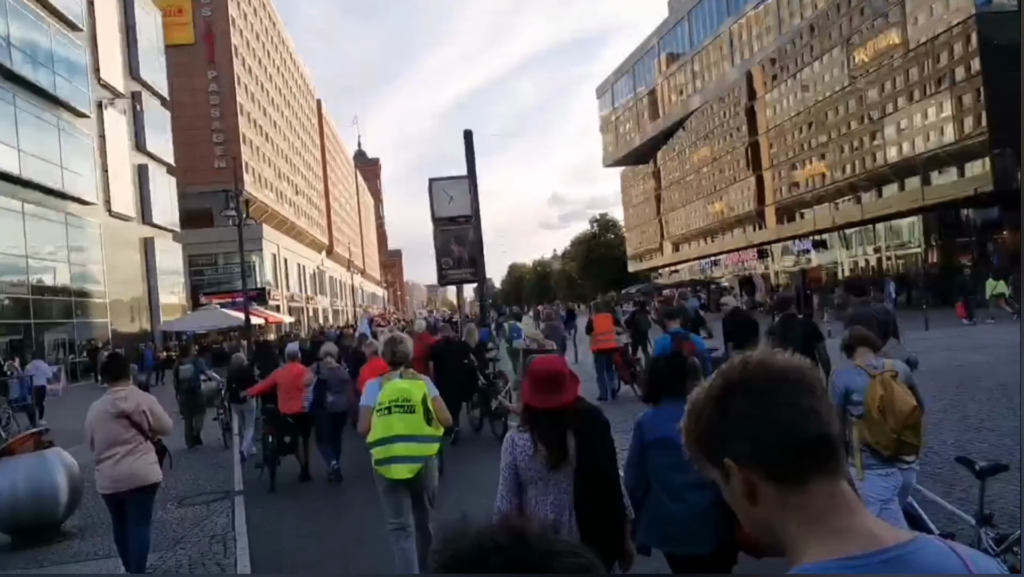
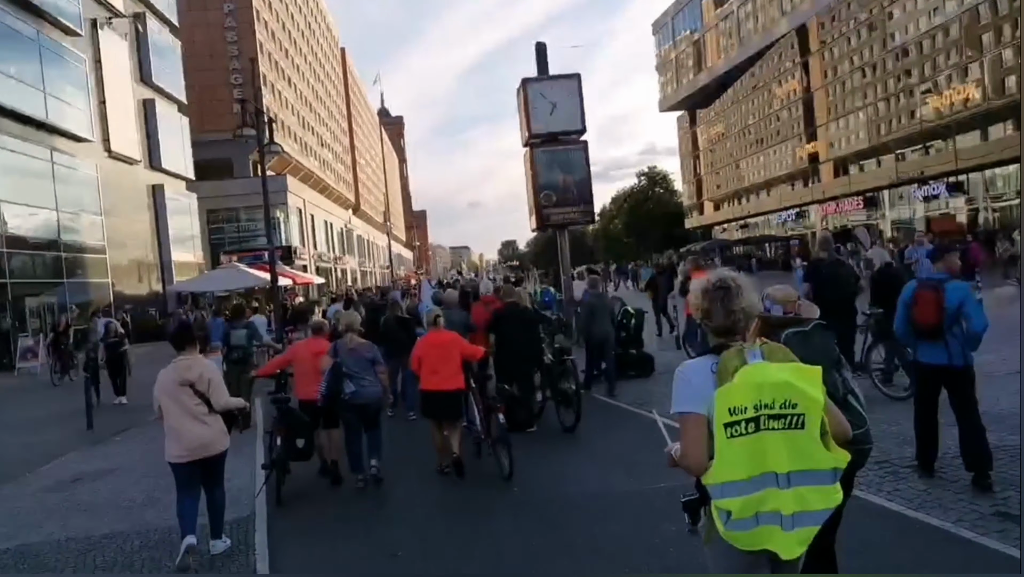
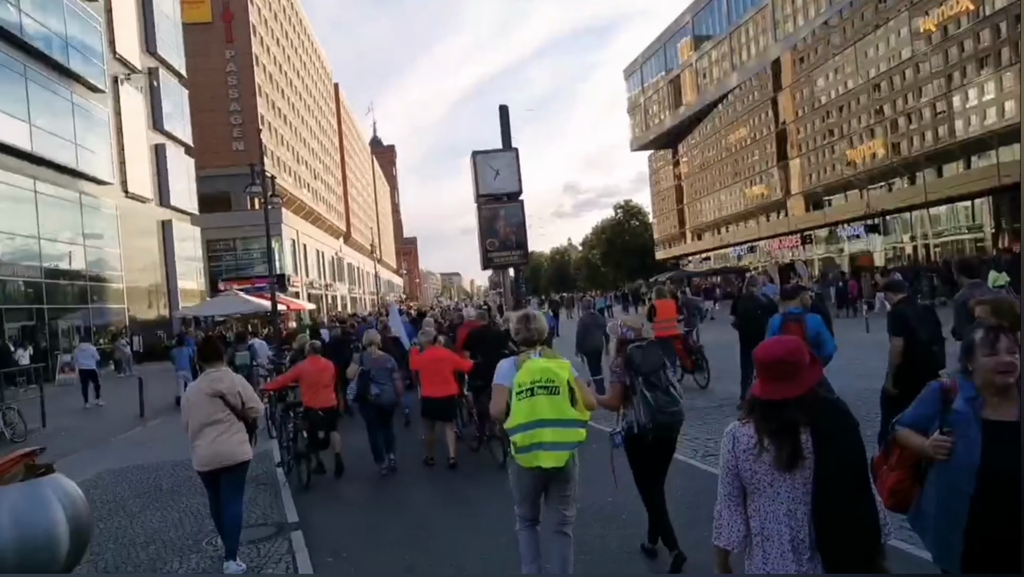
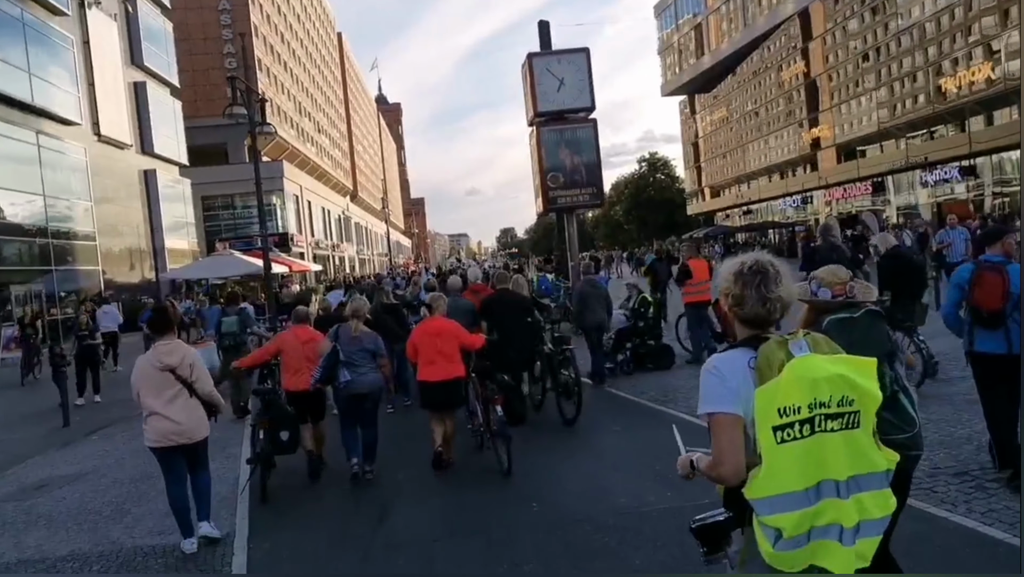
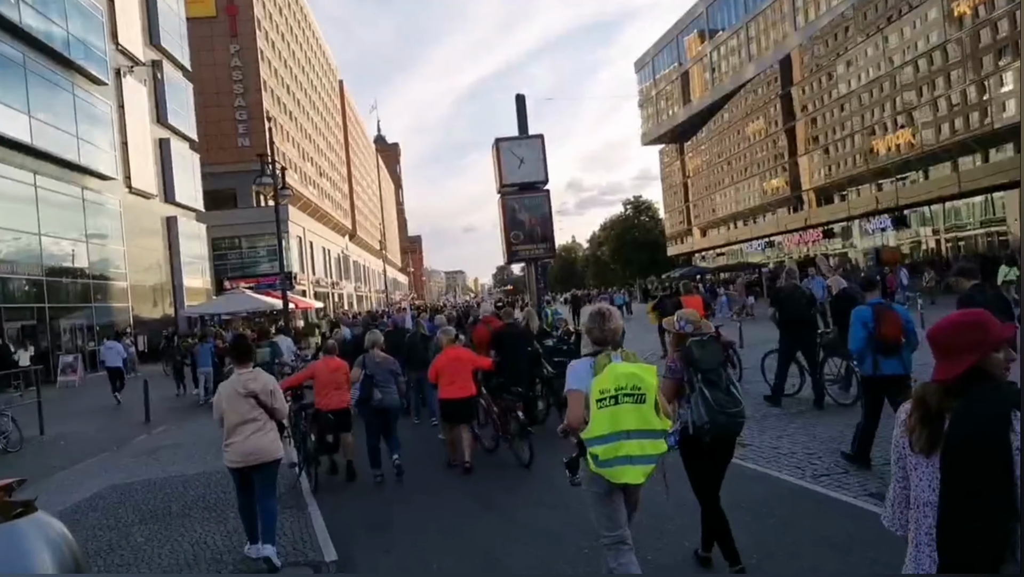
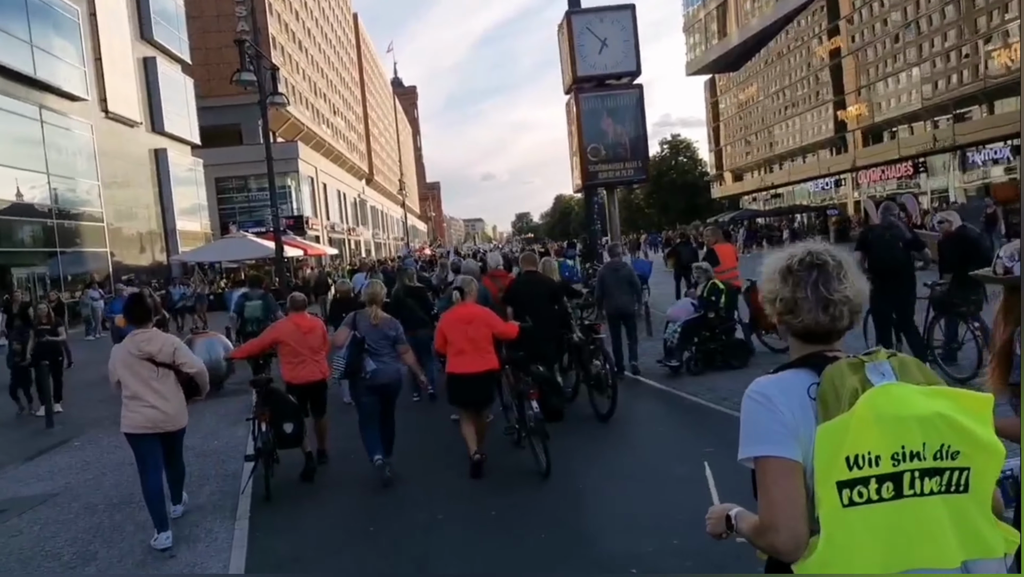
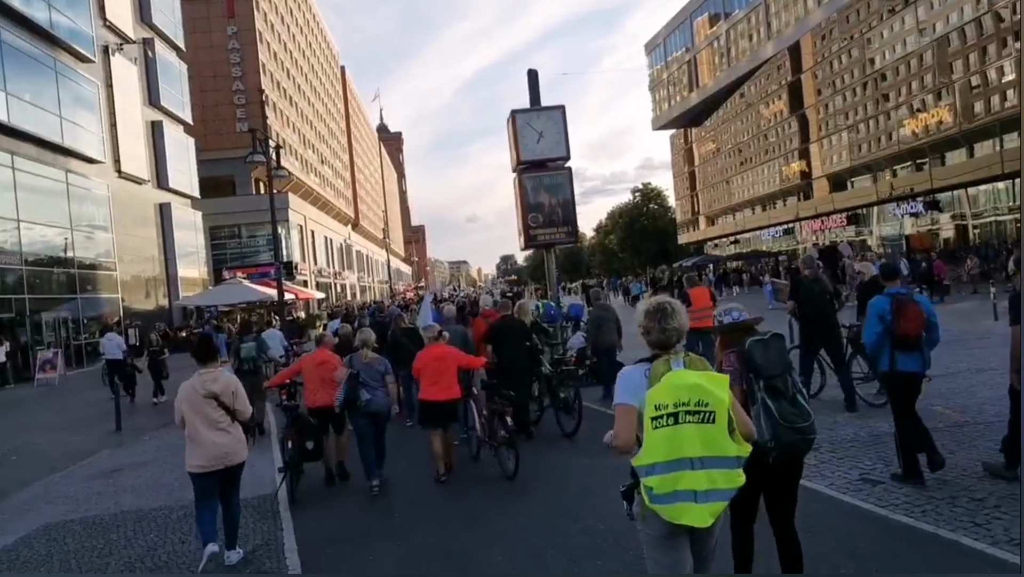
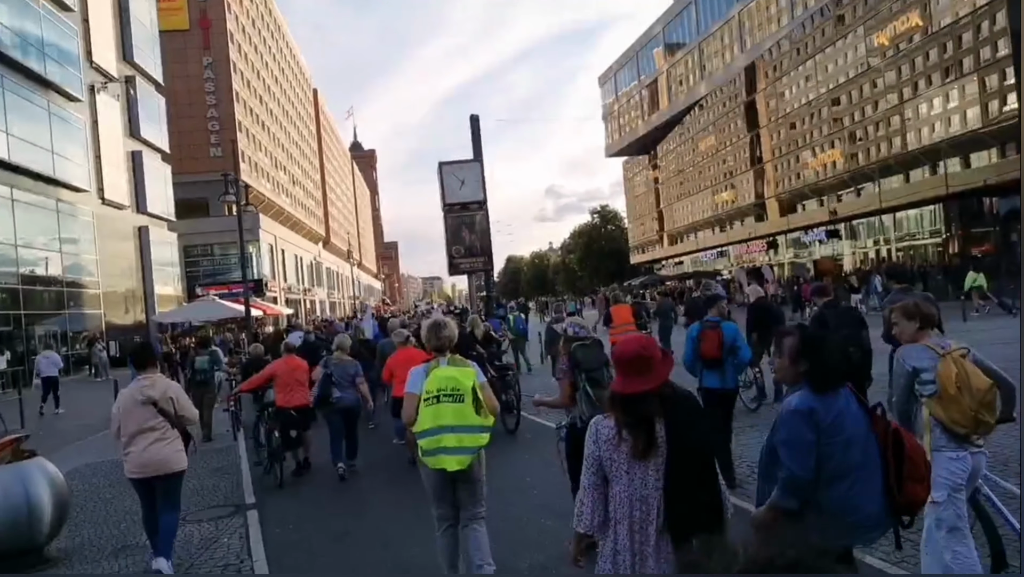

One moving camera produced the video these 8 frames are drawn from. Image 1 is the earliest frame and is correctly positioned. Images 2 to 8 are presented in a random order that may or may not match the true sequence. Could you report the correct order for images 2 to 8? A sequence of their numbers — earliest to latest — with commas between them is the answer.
8, 3, 5, 7, 2, 4, 6
